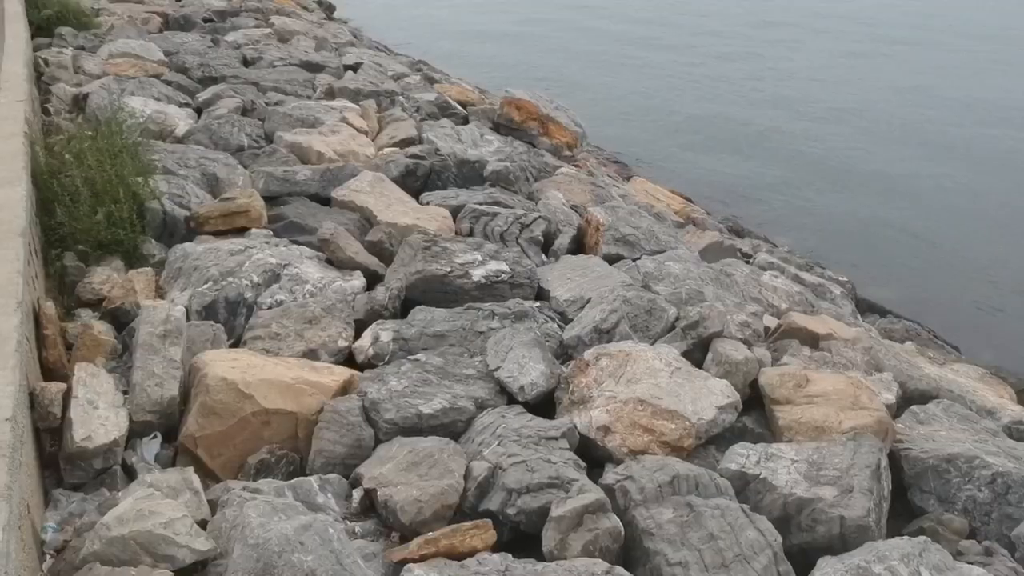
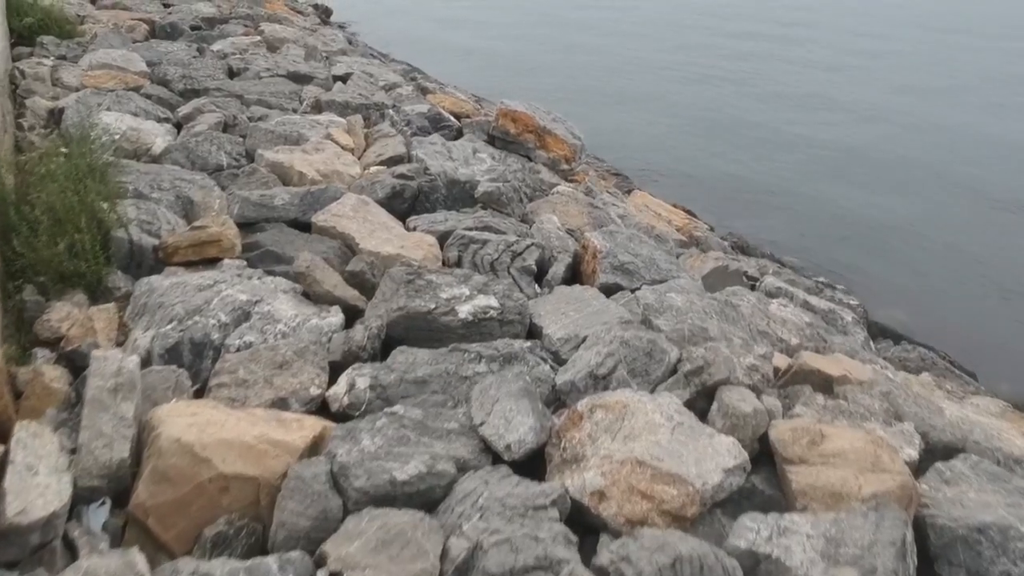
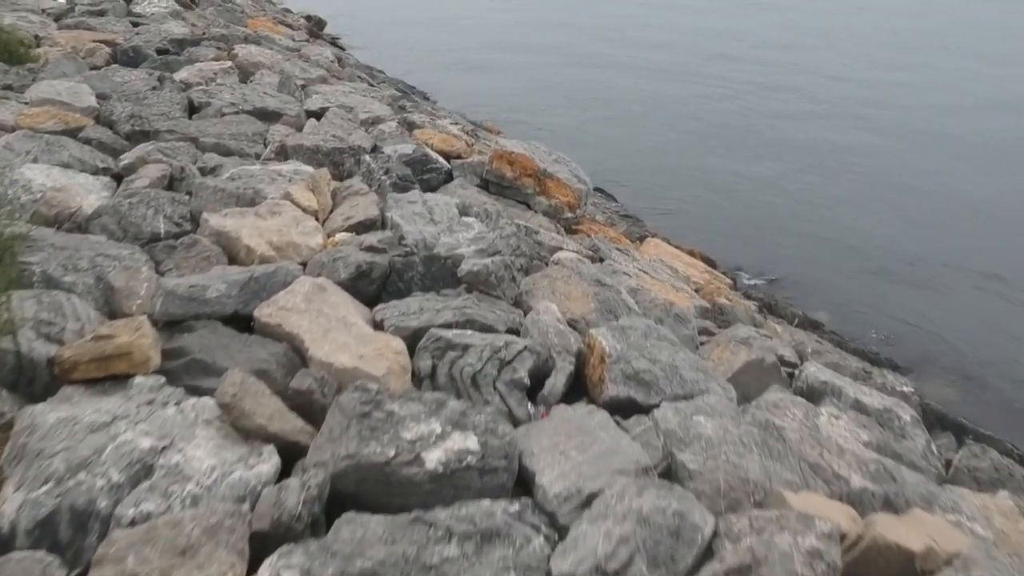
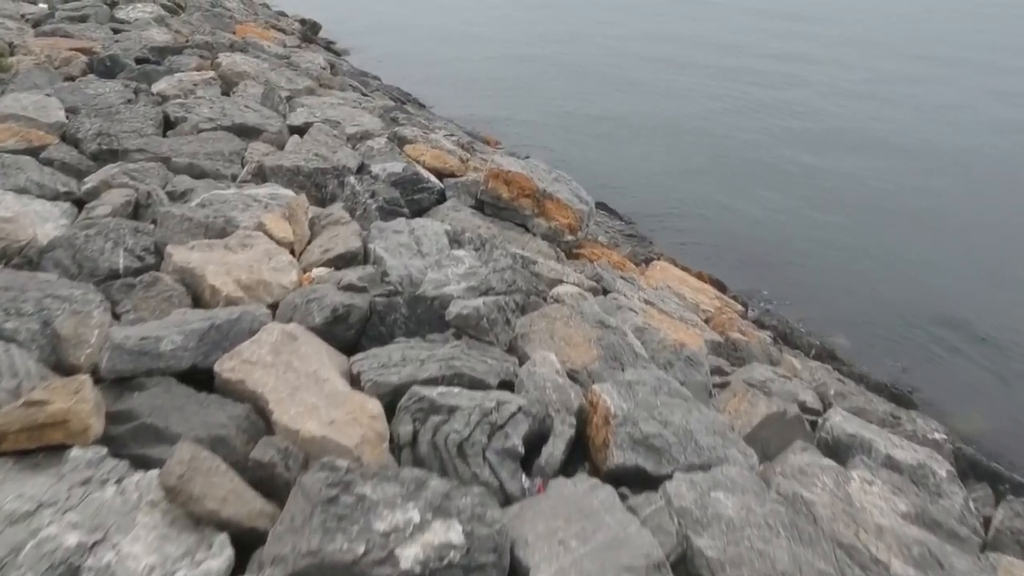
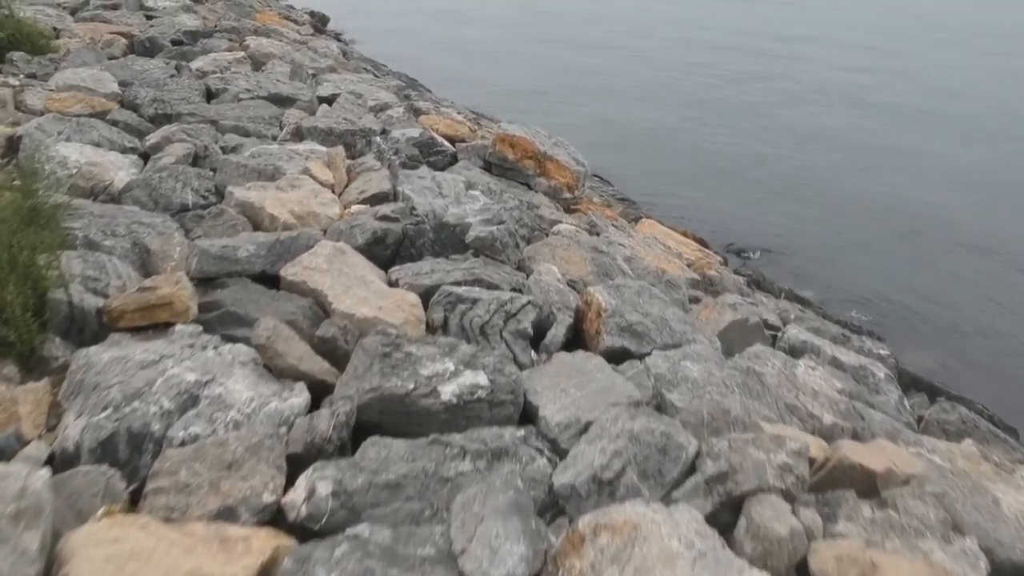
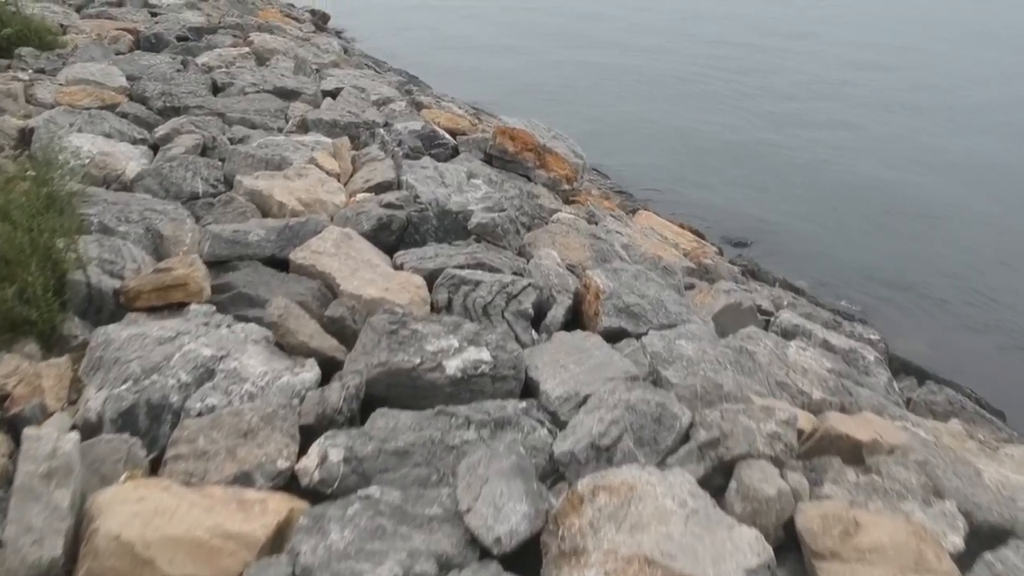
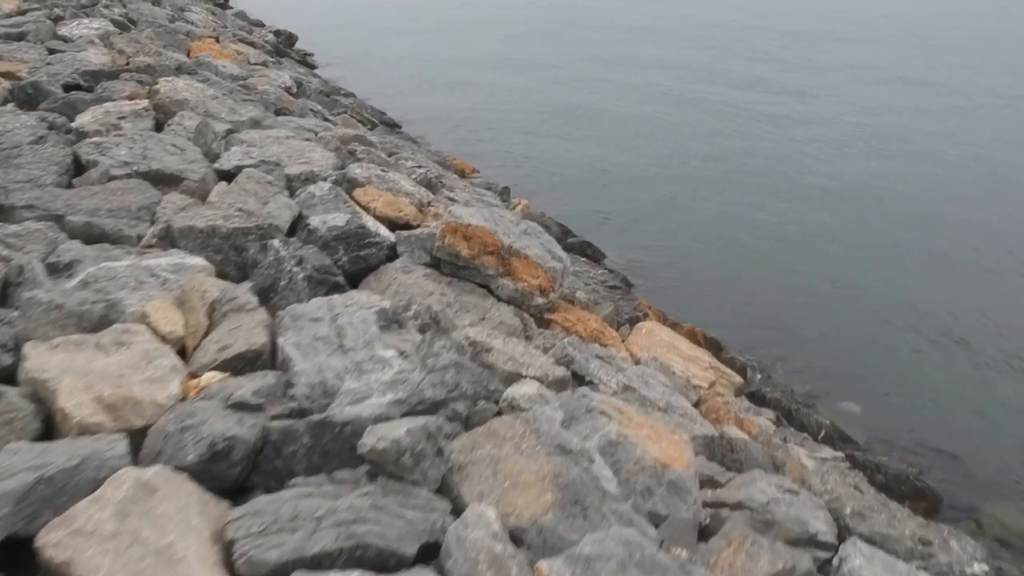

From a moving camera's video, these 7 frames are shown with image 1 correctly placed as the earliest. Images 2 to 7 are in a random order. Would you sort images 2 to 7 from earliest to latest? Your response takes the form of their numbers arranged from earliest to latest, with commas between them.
2, 6, 5, 3, 4, 7
